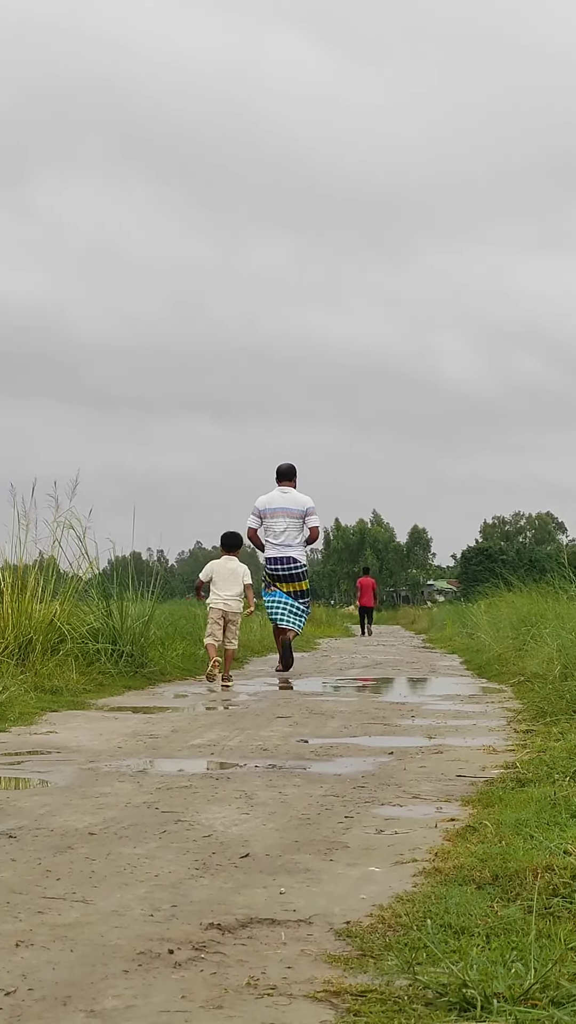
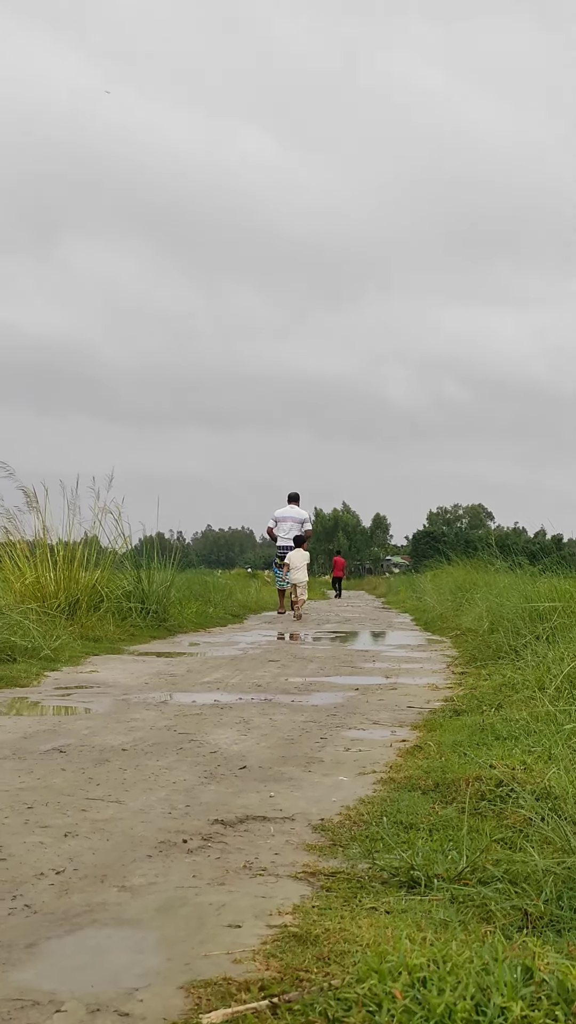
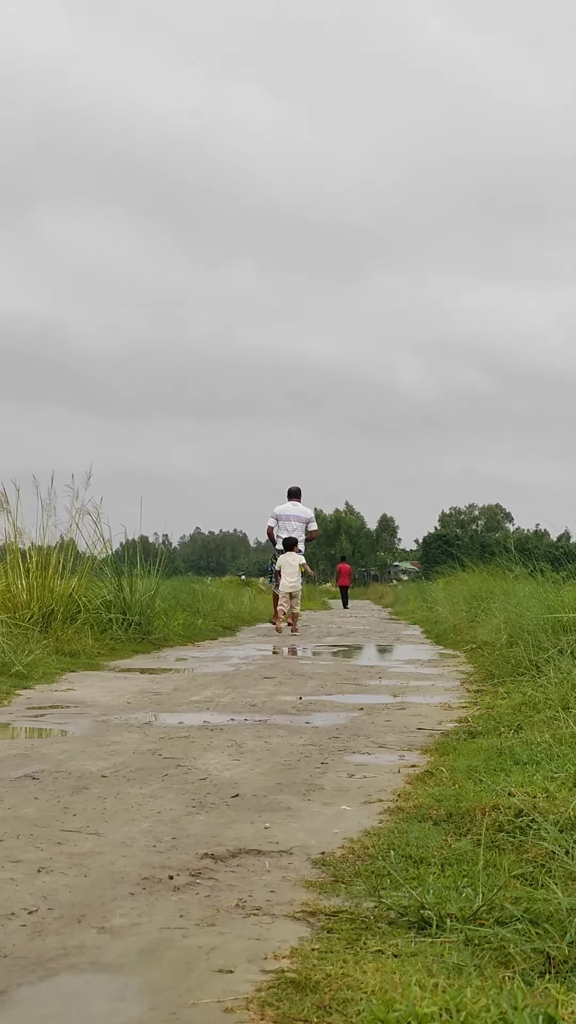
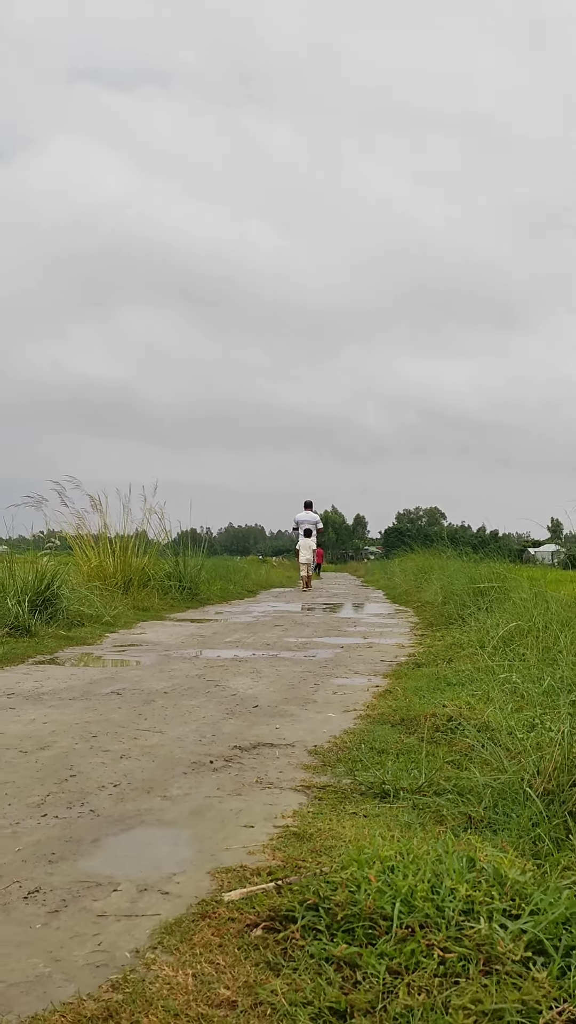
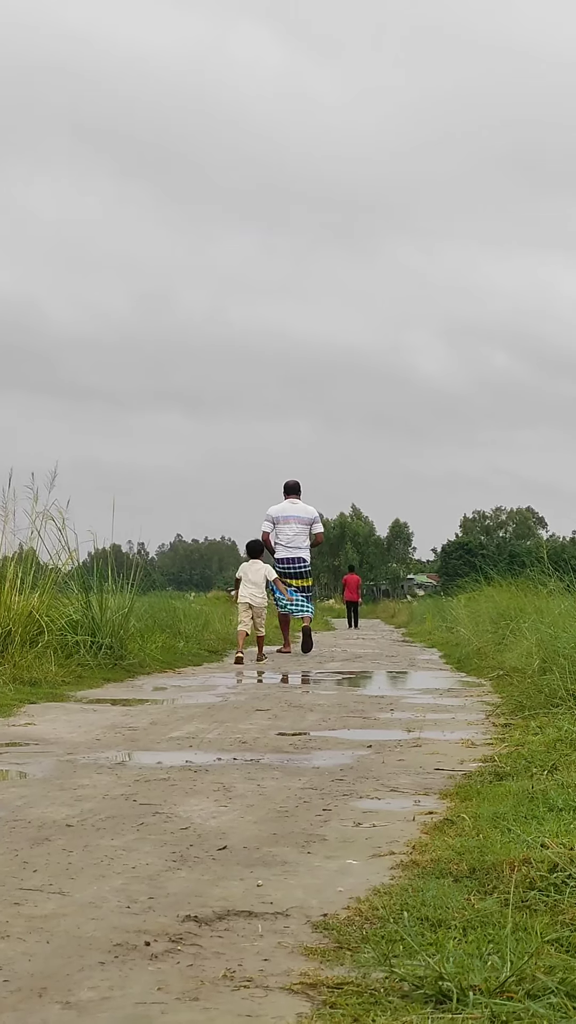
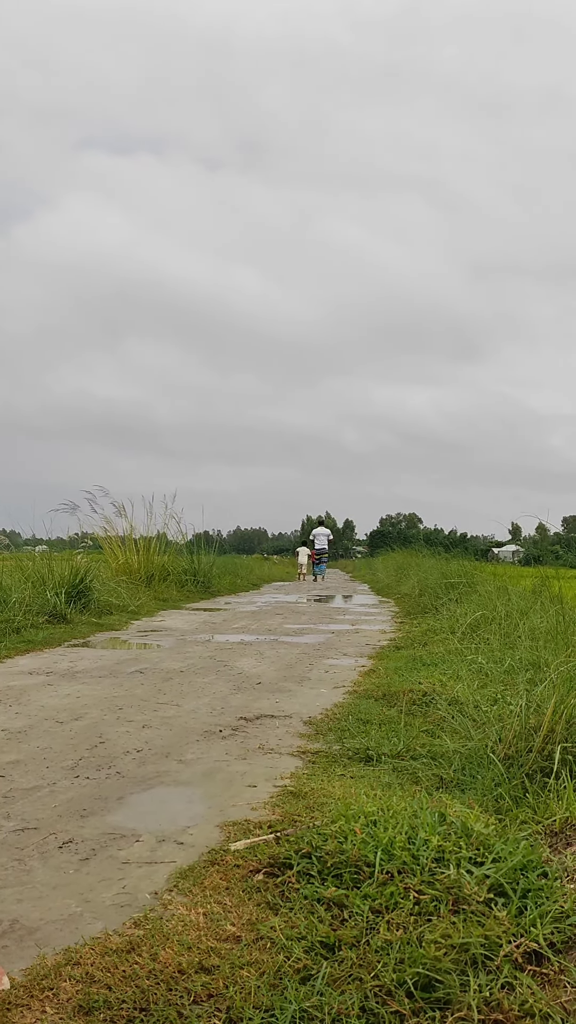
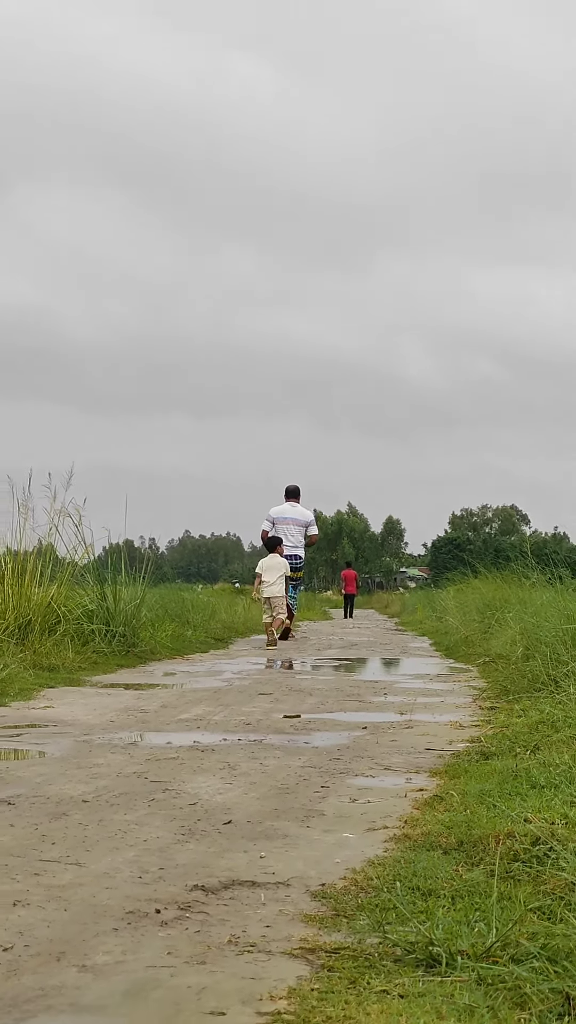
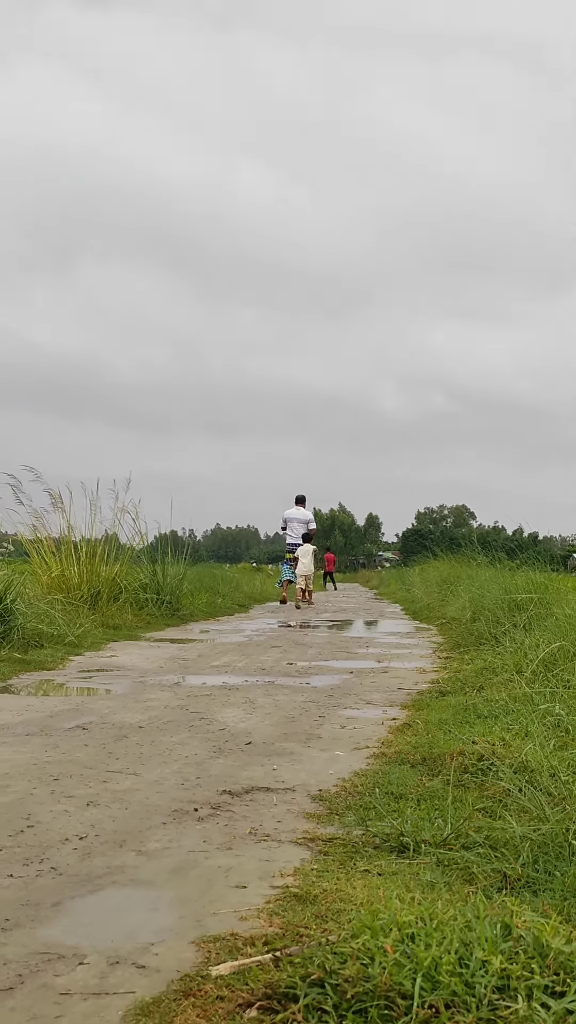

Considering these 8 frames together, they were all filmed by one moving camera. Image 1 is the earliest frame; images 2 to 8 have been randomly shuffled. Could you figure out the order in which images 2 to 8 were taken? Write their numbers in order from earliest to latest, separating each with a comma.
5, 7, 3, 2, 8, 4, 6
